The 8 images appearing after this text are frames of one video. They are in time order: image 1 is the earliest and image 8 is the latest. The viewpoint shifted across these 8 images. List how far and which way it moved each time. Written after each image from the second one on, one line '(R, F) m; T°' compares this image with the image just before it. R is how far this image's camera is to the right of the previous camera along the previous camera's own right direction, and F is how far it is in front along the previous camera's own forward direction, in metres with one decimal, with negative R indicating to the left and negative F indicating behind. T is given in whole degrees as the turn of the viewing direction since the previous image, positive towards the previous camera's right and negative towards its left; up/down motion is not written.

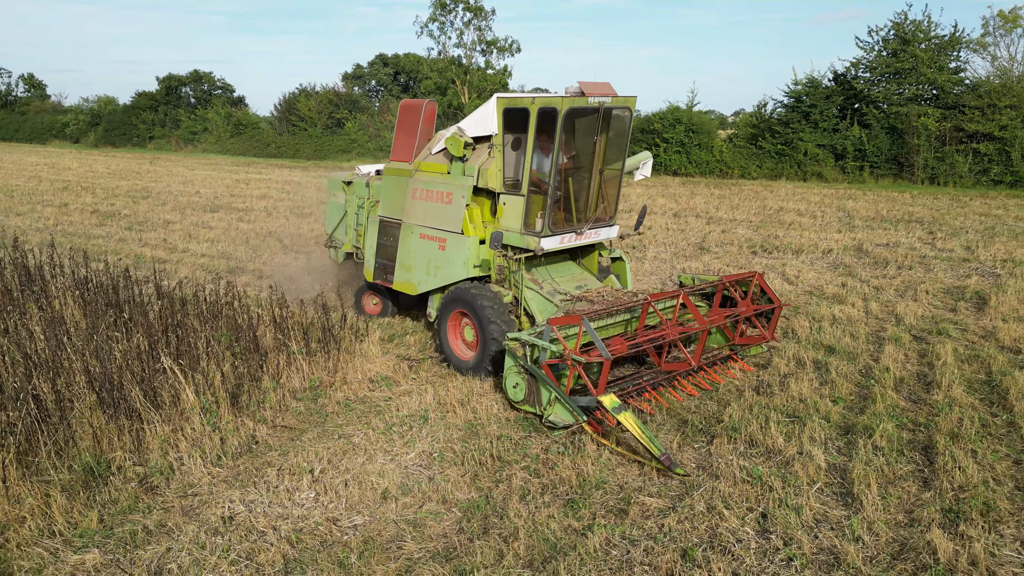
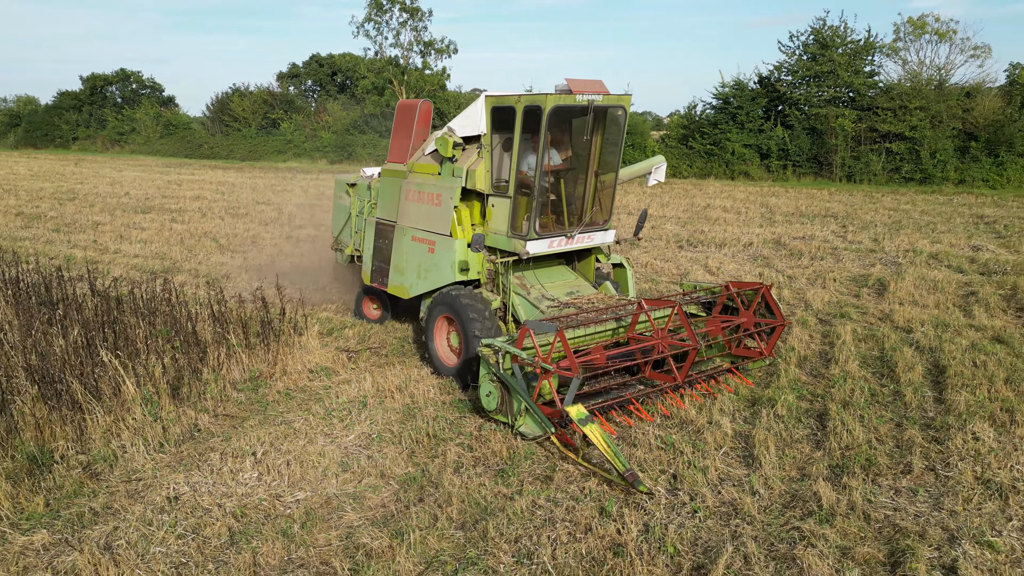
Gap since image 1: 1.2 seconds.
(+0.1, -0.3) m; +5°
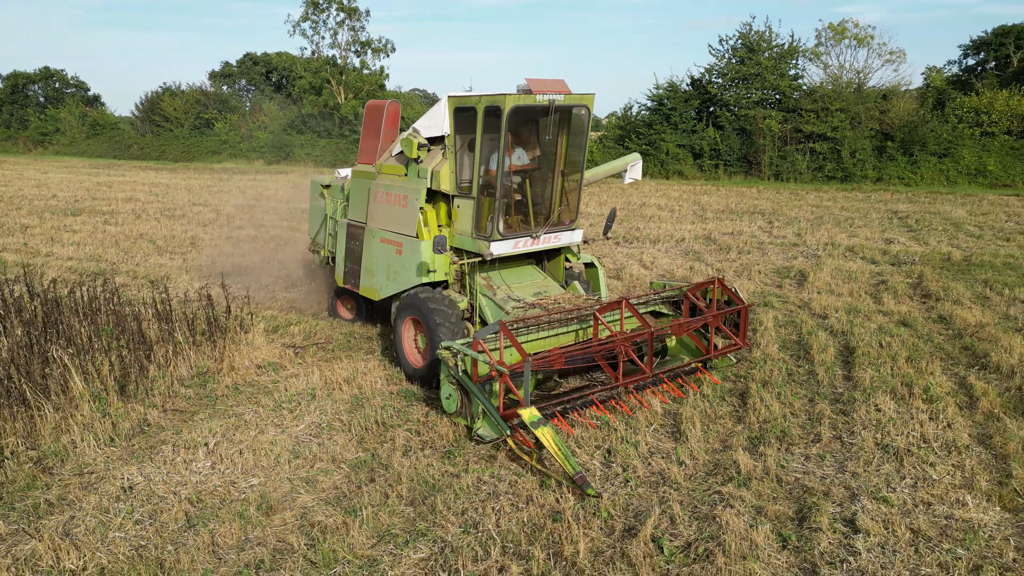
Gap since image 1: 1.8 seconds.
(0.0, -0.3) m; +5°
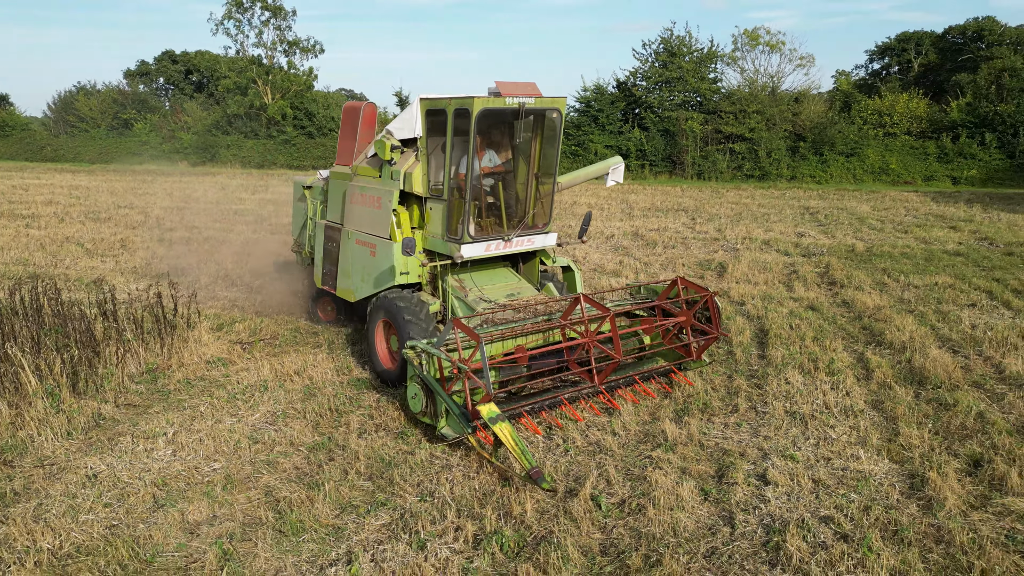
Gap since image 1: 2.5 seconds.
(-0.1, -0.4) m; +5°
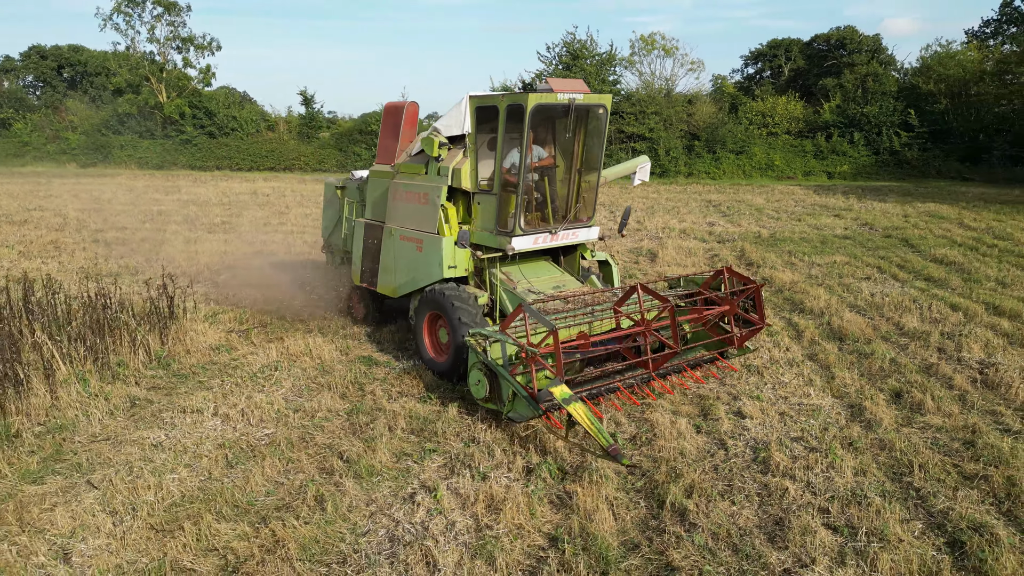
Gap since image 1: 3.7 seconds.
(-0.8, -0.6) m; +8°
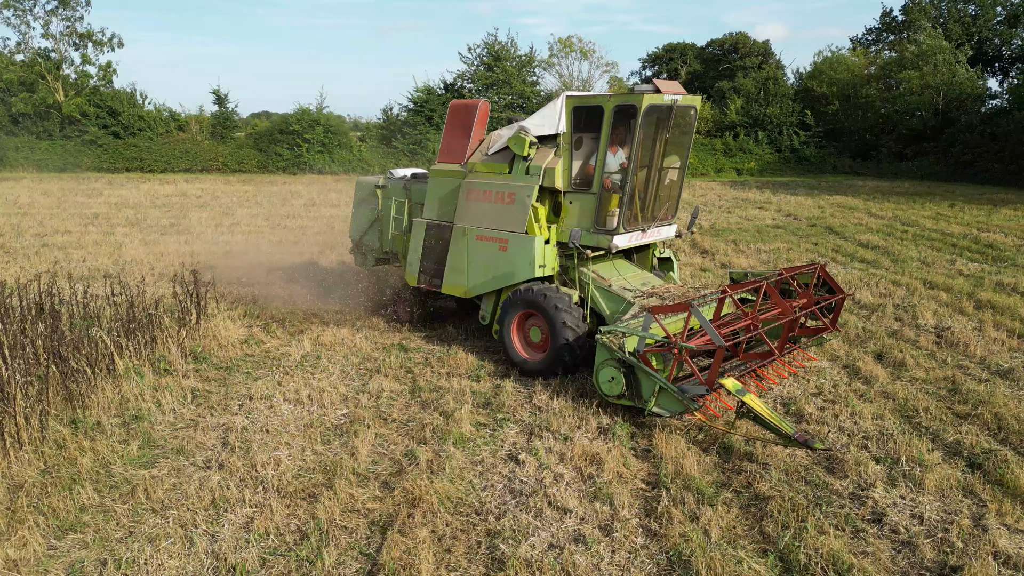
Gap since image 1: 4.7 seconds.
(-1.1, -0.4) m; +7°
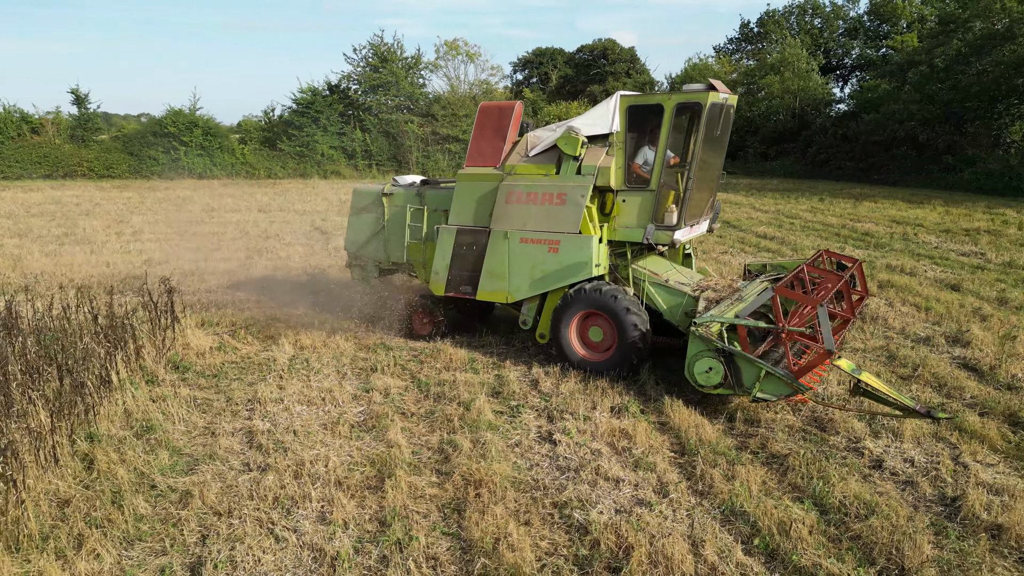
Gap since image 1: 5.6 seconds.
(-0.9, -0.2) m; +10°
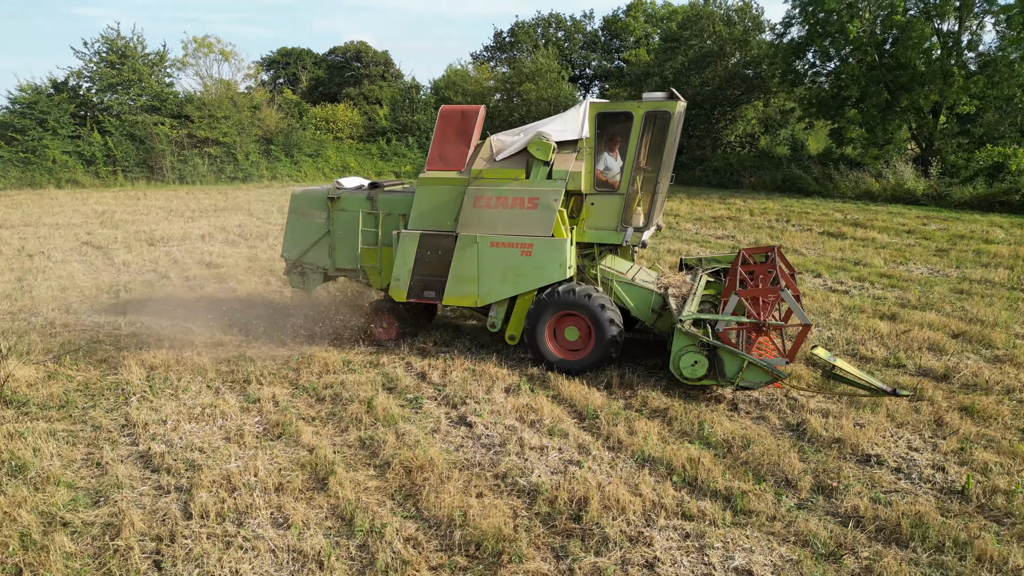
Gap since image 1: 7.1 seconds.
(-0.9, -0.1) m; +19°
